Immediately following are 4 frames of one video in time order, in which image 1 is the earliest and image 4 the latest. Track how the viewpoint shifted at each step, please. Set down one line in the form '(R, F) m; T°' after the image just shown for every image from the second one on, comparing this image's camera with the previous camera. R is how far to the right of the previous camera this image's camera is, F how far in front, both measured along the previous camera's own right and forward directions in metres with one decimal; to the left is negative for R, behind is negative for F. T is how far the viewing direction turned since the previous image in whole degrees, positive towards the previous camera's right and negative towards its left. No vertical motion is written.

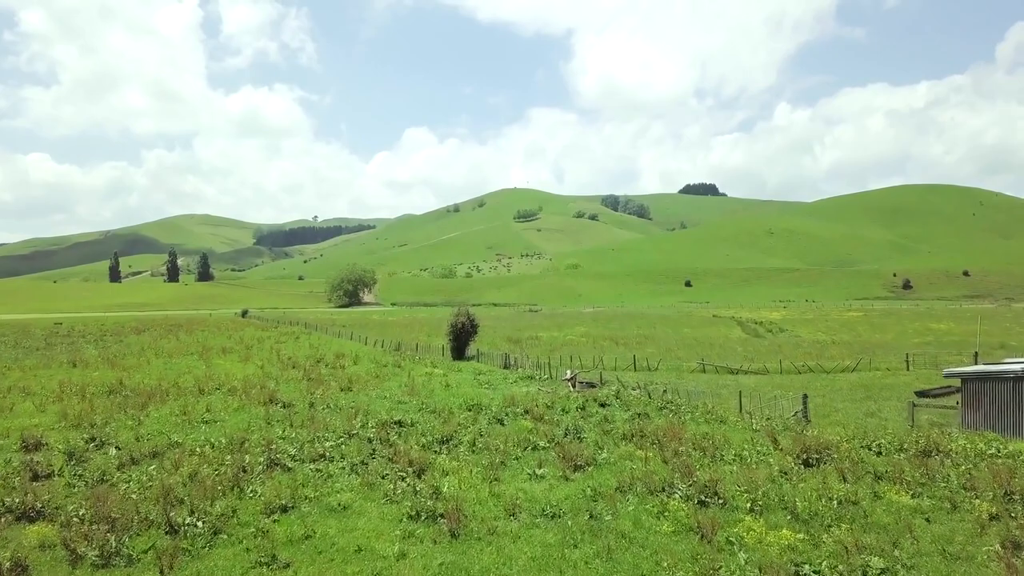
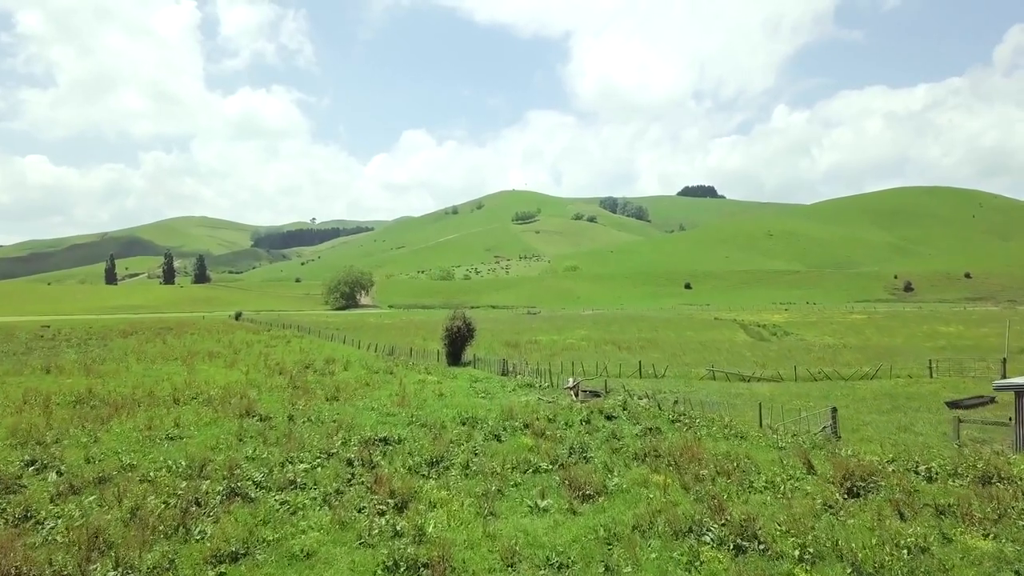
(0.0, +2.5) m; 0°
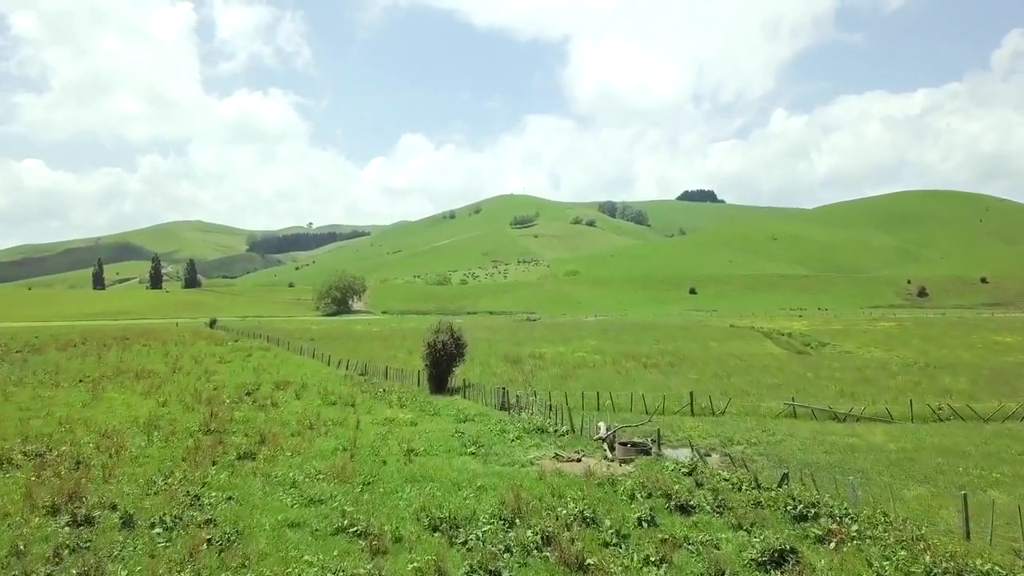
(-0.2, +11.7) m; 0°
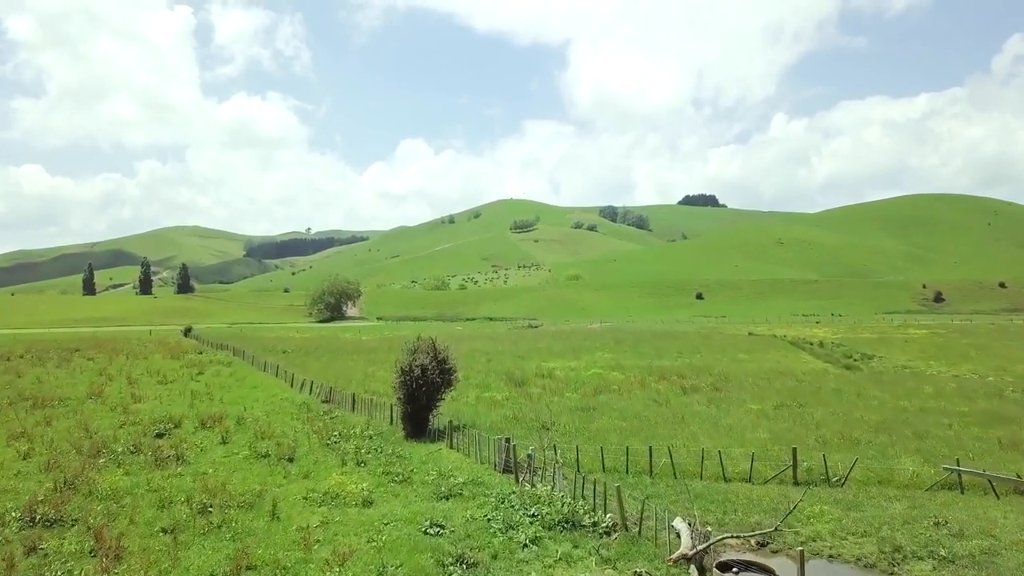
(-0.3, +10.8) m; 0°
